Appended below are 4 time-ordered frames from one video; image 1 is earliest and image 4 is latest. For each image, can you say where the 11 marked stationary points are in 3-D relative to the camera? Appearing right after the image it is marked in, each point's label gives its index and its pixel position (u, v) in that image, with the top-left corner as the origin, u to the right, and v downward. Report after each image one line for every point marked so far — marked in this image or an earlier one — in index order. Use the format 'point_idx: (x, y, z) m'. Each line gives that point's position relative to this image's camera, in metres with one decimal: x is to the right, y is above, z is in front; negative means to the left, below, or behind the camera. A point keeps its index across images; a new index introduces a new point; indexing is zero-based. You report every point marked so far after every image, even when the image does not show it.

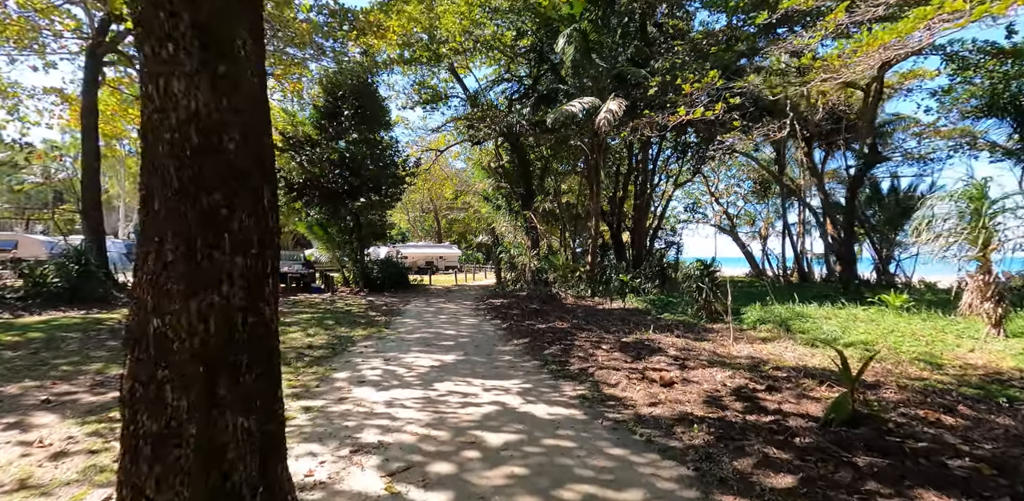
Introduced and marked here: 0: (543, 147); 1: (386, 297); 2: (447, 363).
0: (+1.1, +3.7, +17.8) m
1: (-3.5, -1.3, +13.8) m
2: (-0.7, -1.2, +5.2) m
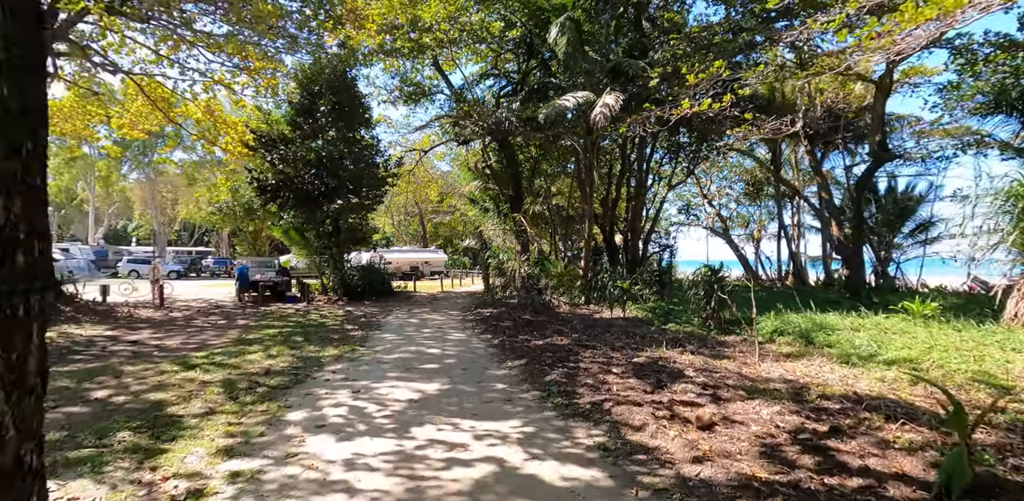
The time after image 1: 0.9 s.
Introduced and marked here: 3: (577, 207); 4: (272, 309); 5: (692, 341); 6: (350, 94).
0: (+0.7, +3.5, +17.0) m
1: (-3.8, -1.5, +12.8) m
2: (-0.7, -1.3, +4.3) m
3: (+2.4, +1.5, +18.3) m
4: (-5.8, -1.4, +11.9) m
5: (+2.7, -1.4, +7.4) m
6: (-5.0, +4.8, +15.3) m
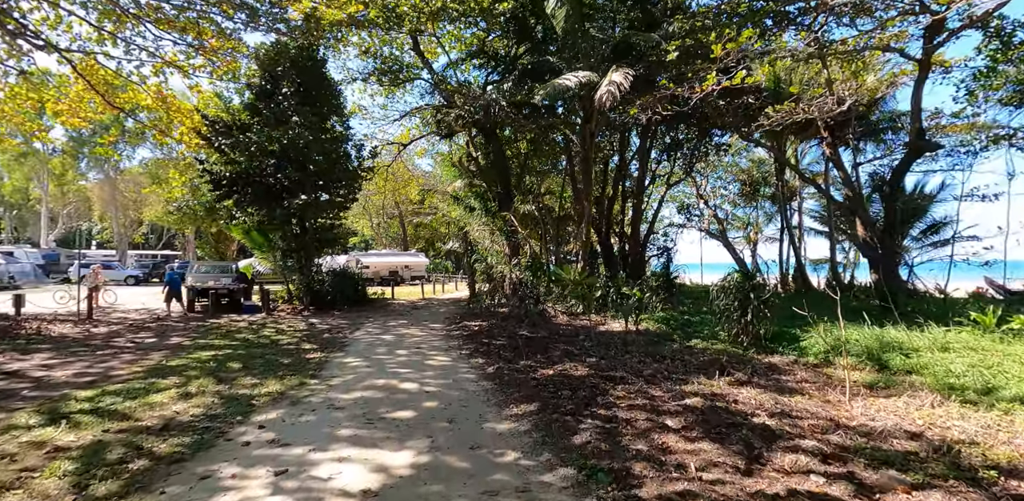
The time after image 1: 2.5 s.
0: (+0.3, +3.4, +15.4) m
1: (-4.0, -1.5, +11.1) m
2: (-0.6, -1.3, +2.7) m
3: (+2.0, +1.4, +16.8) m
4: (-5.9, -1.5, +10.1) m
5: (+2.7, -1.4, +5.9) m
6: (-5.3, +4.7, +13.5) m
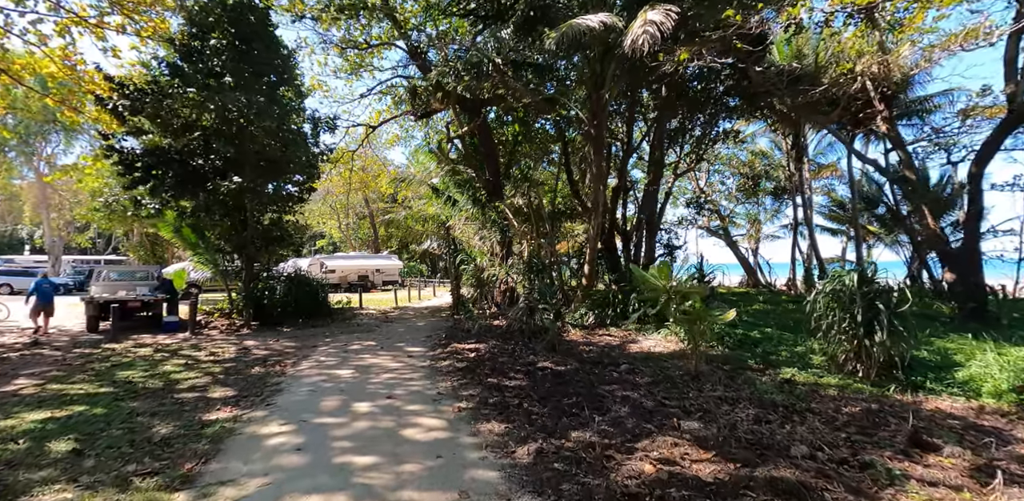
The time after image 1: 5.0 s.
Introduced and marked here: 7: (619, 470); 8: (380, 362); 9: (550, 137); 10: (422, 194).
0: (0.0, +3.4, +13.0) m
1: (-4.0, -1.5, +8.4) m
2: (-0.2, -1.2, +0.3) m
3: (+1.6, +1.5, +14.5) m
4: (-5.9, -1.5, +7.3) m
5: (+2.9, -1.3, +3.6) m
6: (-5.4, +4.7, +10.9) m
7: (+0.6, -1.2, +2.7) m
8: (-1.6, -1.3, +5.9) m
9: (+1.2, +3.1, +12.8) m
10: (-2.9, +1.9, +16.4) m
